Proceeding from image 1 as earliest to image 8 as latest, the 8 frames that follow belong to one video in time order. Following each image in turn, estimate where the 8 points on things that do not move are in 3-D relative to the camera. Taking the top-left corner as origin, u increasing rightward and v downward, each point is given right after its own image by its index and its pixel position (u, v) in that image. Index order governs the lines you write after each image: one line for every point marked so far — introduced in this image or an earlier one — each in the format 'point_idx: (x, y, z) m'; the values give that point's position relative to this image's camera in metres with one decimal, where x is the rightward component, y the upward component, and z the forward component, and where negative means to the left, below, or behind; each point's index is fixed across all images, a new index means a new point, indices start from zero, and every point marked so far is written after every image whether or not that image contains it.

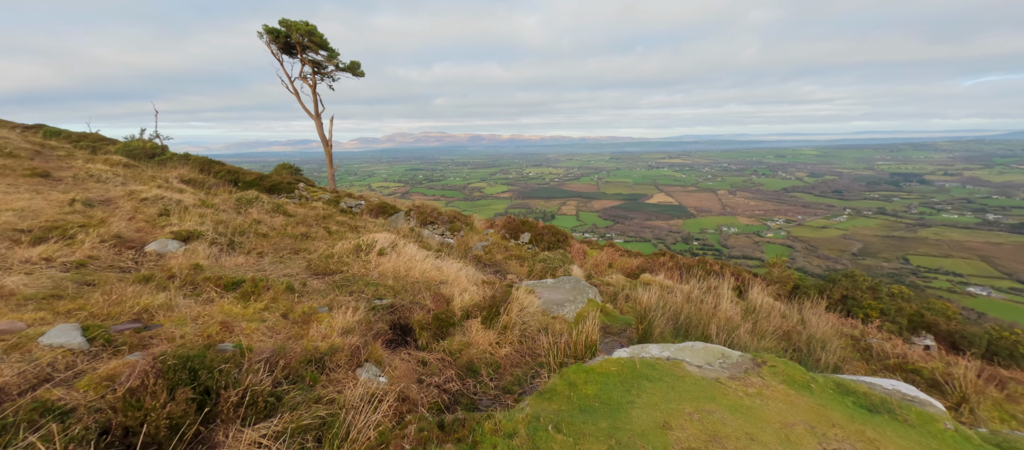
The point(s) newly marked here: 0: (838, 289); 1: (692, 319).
0: (+8.9, -1.7, +10.0) m
1: (+2.1, -1.1, +4.3) m
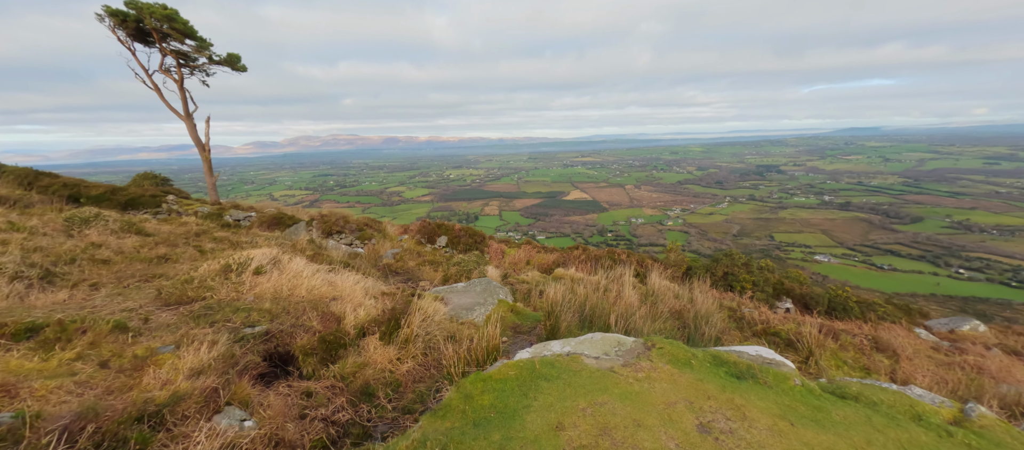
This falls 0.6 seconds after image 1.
0: (+6.5, -1.3, +11.5) m
1: (+1.0, -1.0, +4.4) m
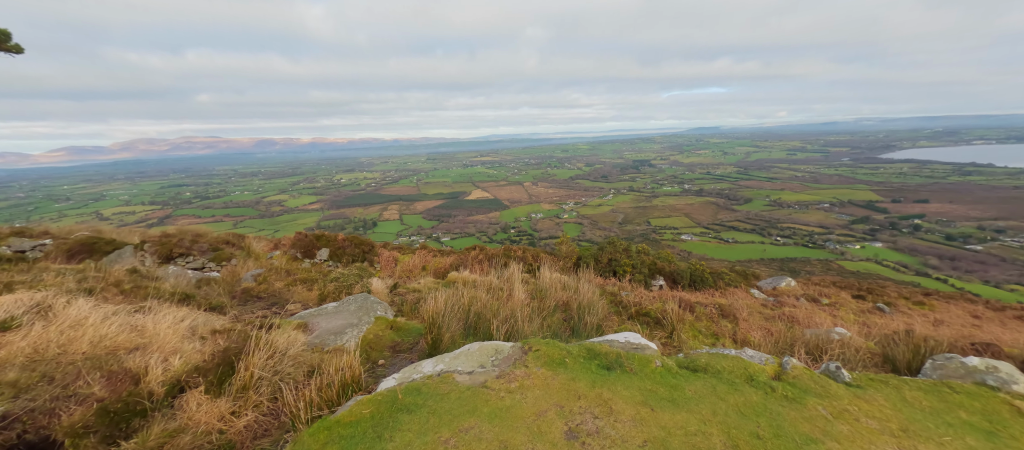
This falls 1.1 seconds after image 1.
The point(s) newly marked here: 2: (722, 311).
0: (+3.2, -1.0, +12.5) m
1: (-0.4, -1.0, +4.3) m
2: (+3.2, -1.3, +5.7) m
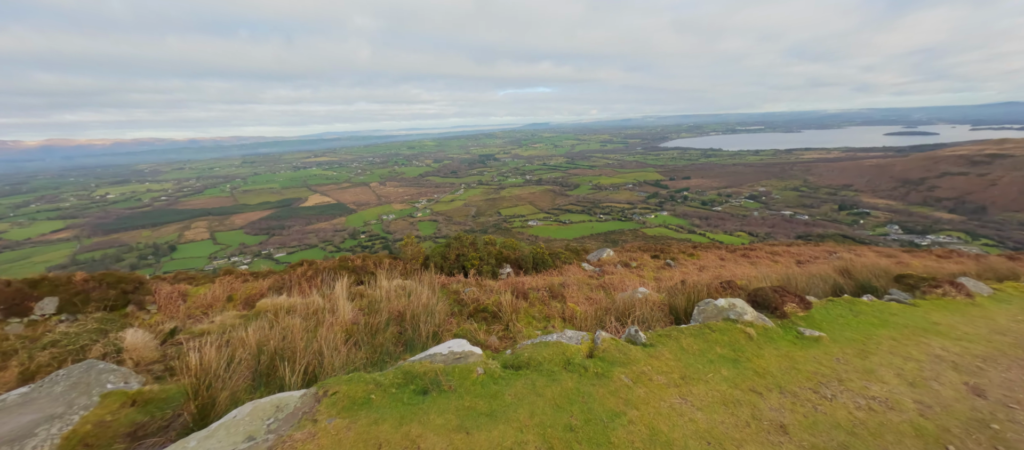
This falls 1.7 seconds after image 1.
0: (-2.0, -0.9, +12.4) m
1: (-2.1, -1.2, +3.4) m
2: (+0.7, -1.1, +6.1) m
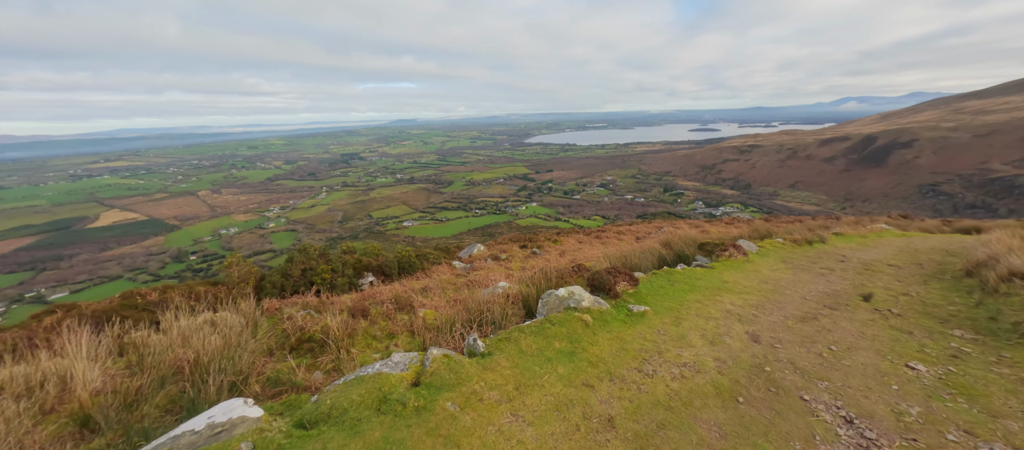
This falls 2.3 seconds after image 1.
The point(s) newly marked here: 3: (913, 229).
0: (-6.2, -1.2, +10.5) m
1: (-3.4, -1.4, +2.0) m
2: (-1.6, -1.1, +5.5) m
3: (+17.6, -0.1, +16.3) m
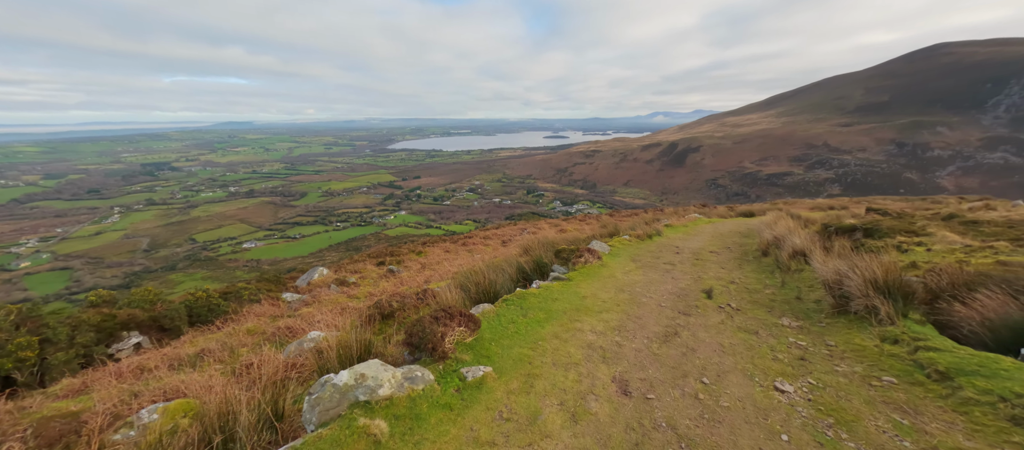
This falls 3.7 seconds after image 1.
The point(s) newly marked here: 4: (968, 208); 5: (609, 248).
0: (-9.6, -2.1, +6.3) m
1: (-4.0, -1.9, -0.7) m
2: (-3.5, -1.6, +3.1) m
3: (+10.8, +0.6, +19.8) m
4: (+22.2, +0.9, +18.2) m
5: (+2.2, -0.5, +8.4) m
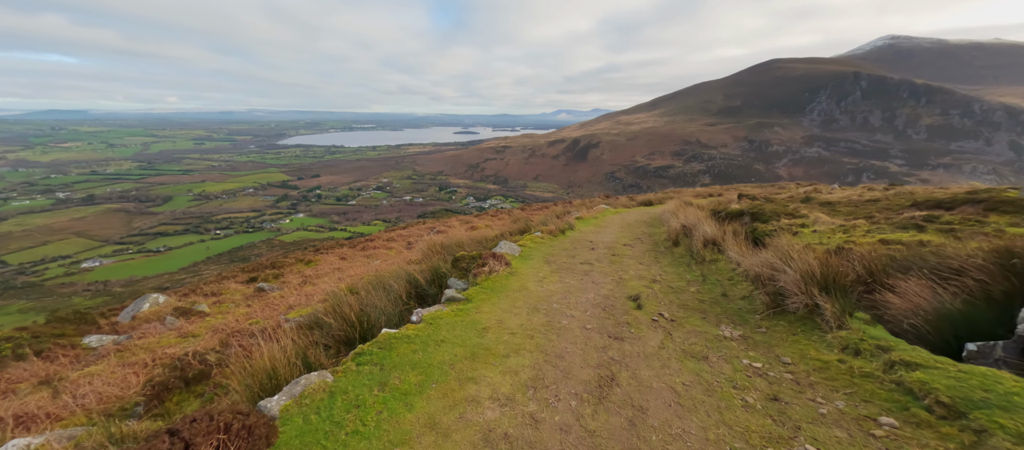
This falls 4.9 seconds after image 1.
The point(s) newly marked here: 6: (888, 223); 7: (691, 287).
0: (-10.8, -2.6, +2.5) m
1: (-3.8, -2.2, -3.1) m
2: (-4.2, -1.8, +0.7) m
3: (+5.8, +1.1, +20.2) m
4: (+17.3, +2.0, +21.3) m
5: (+0.1, -0.5, +7.2) m
6: (+9.2, +0.1, +9.0) m
7: (+2.8, -0.9, +5.7) m
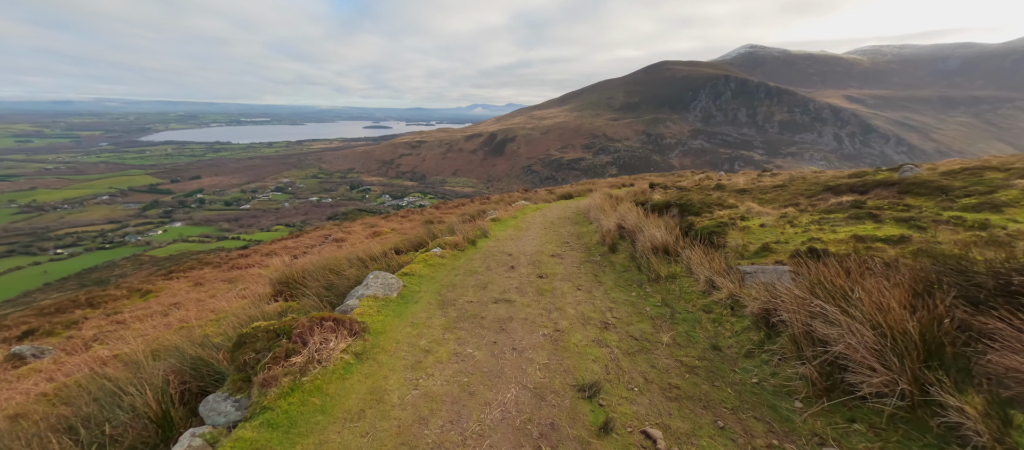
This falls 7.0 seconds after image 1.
0: (-10.9, -3.5, -2.2) m
1: (-2.9, -2.8, -6.2) m
2: (-4.2, -2.4, -2.6) m
3: (+1.3, +1.3, +18.6) m
4: (+12.2, +2.8, +22.0) m
5: (-1.4, -0.7, +4.6) m
6: (+7.1, +0.3, +8.3) m
7: (+1.5, -1.1, +3.7) m
